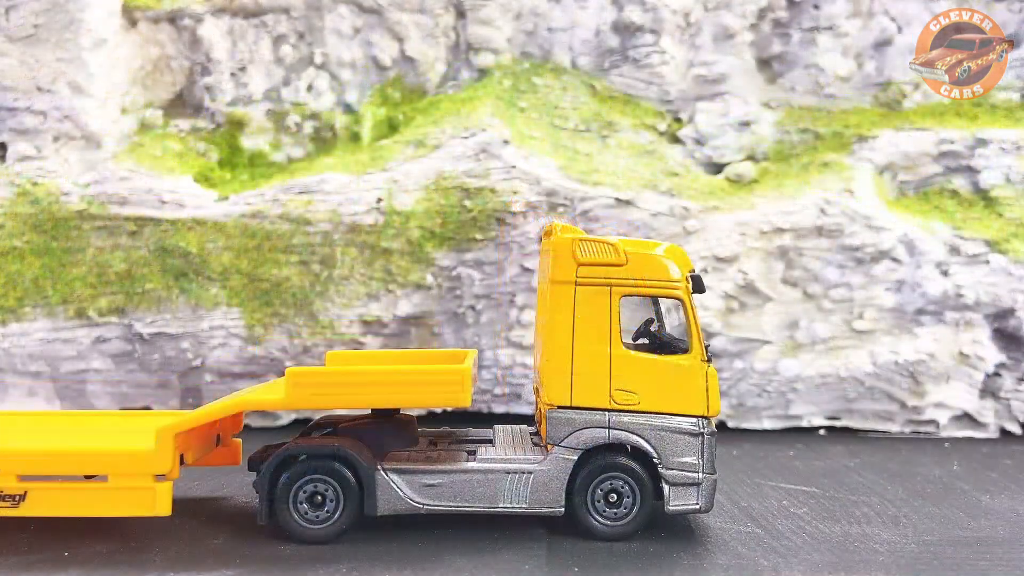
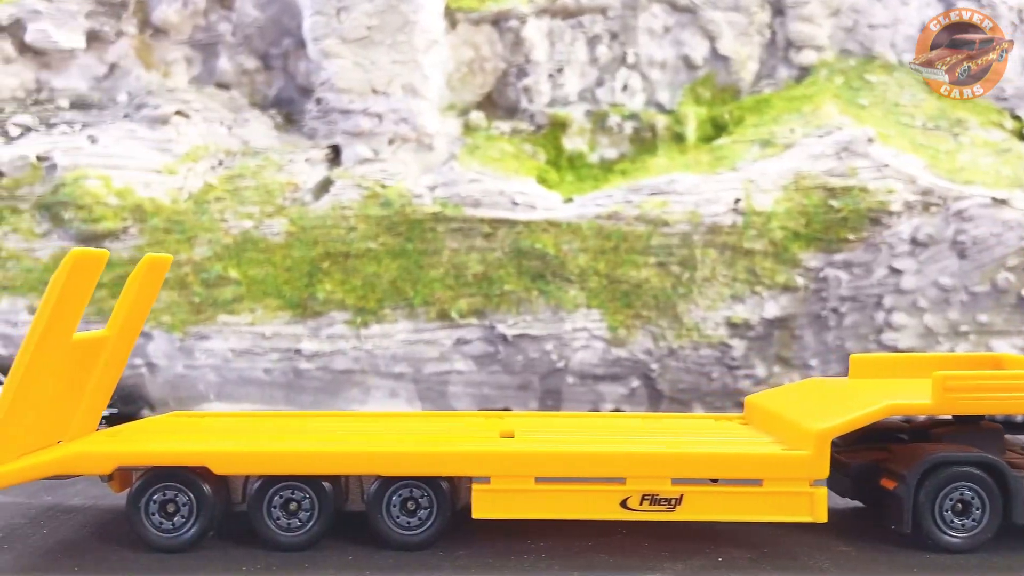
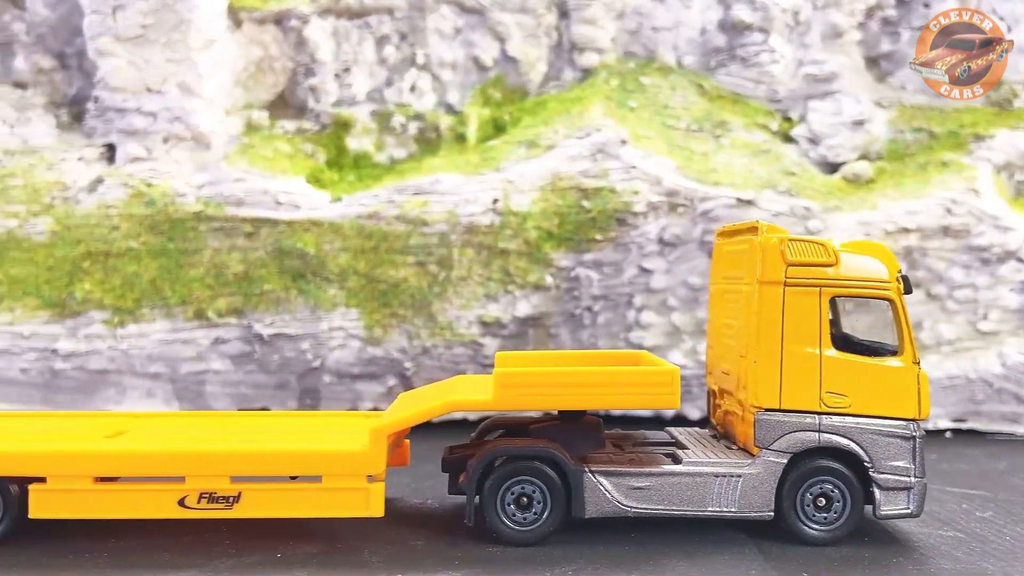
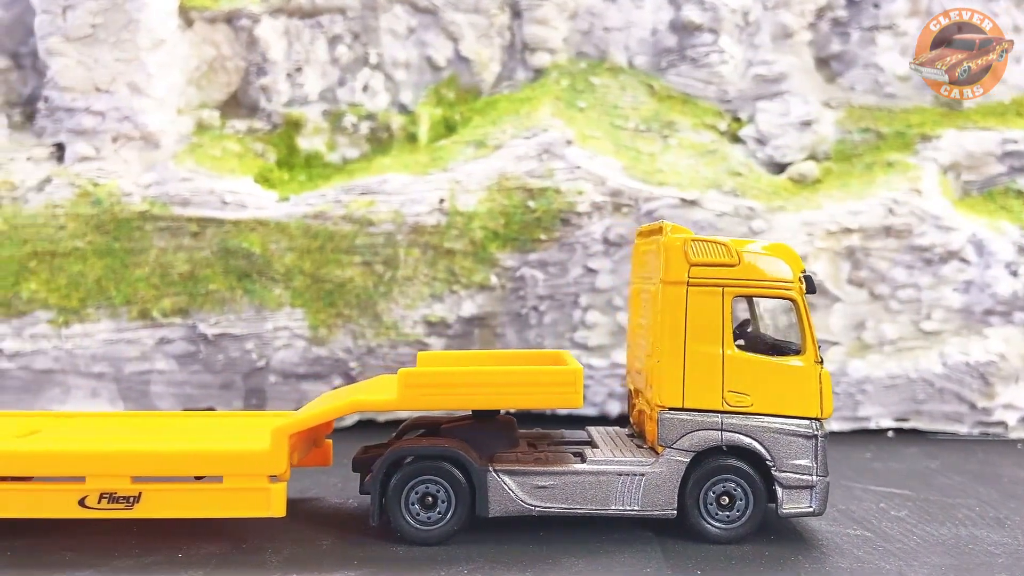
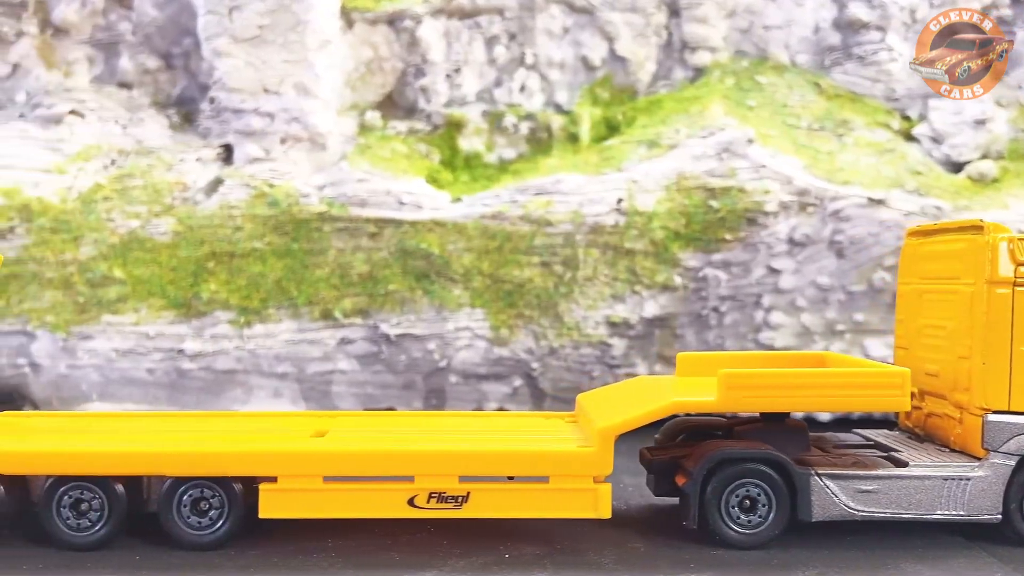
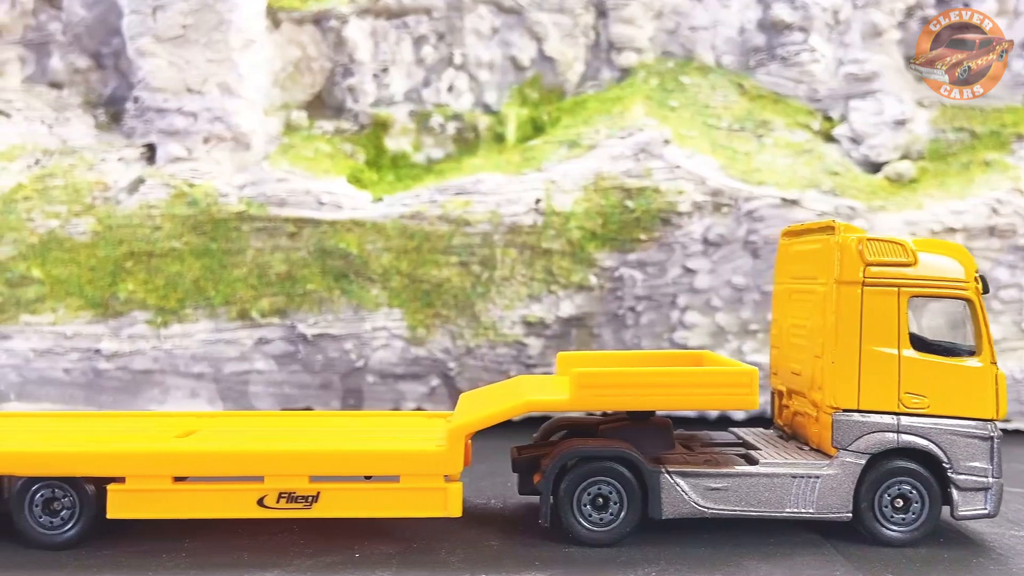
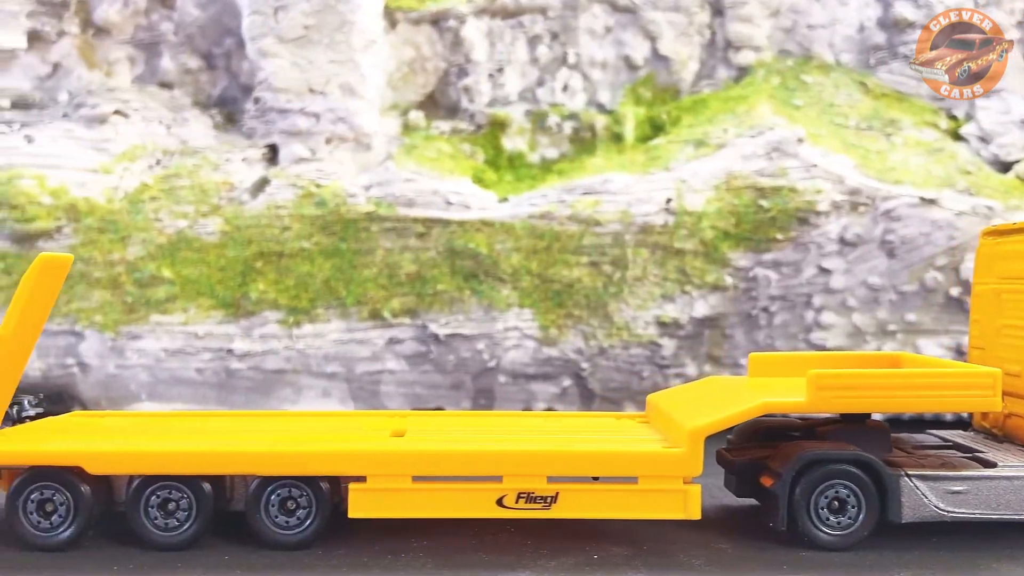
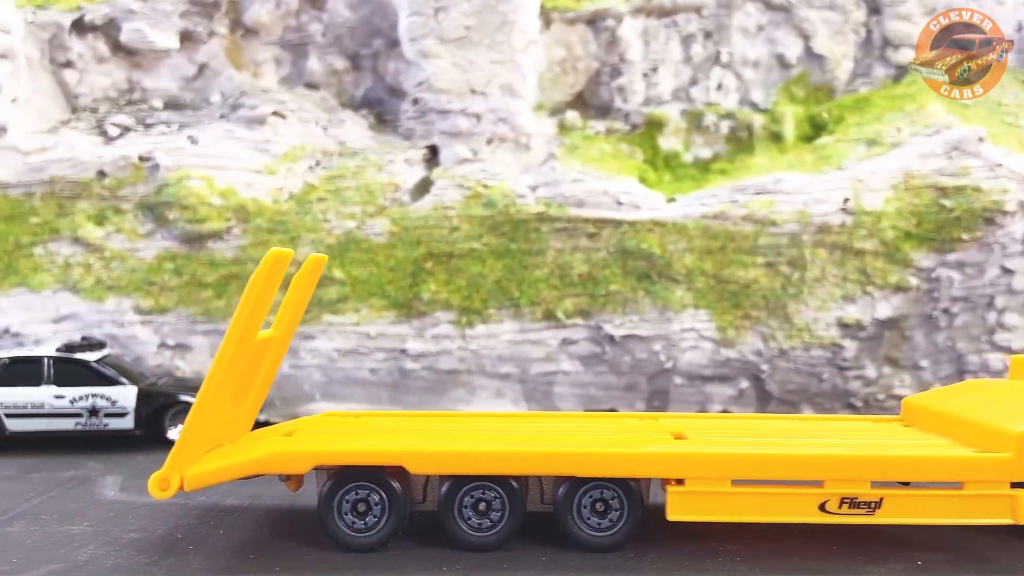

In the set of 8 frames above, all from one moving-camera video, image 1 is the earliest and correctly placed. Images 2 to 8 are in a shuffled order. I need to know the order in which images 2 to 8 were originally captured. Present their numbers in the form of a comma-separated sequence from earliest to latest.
4, 3, 6, 5, 7, 2, 8
